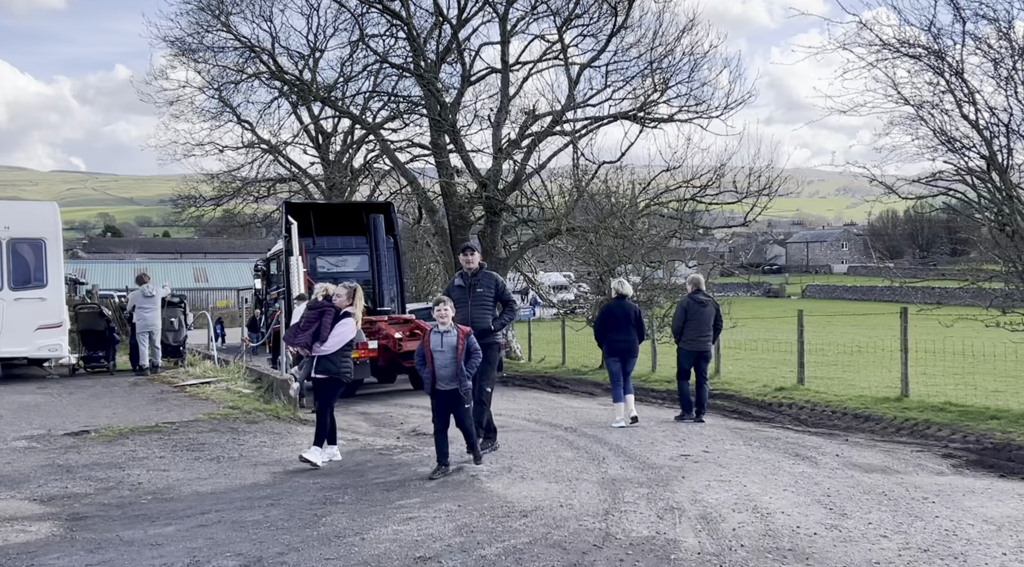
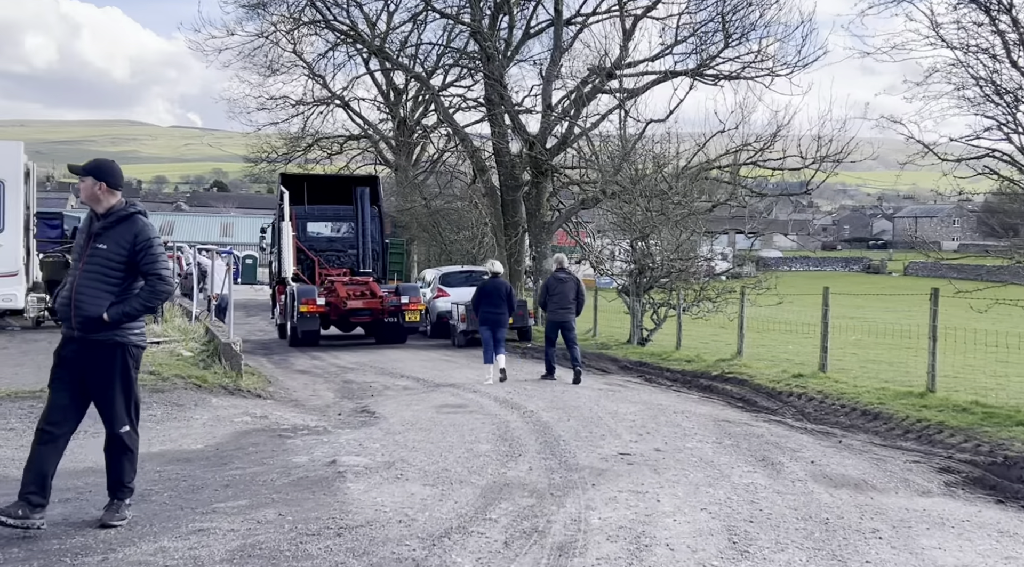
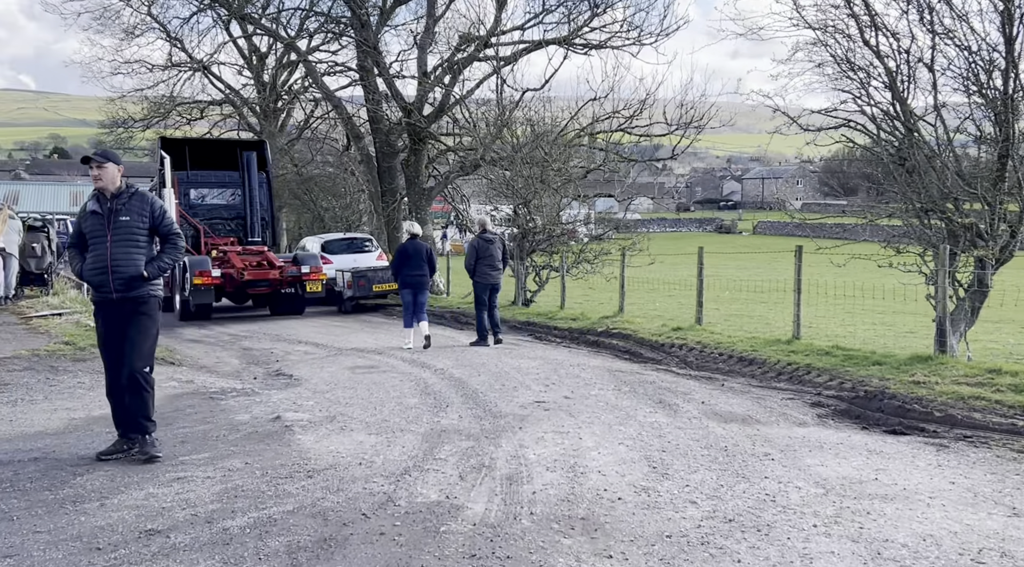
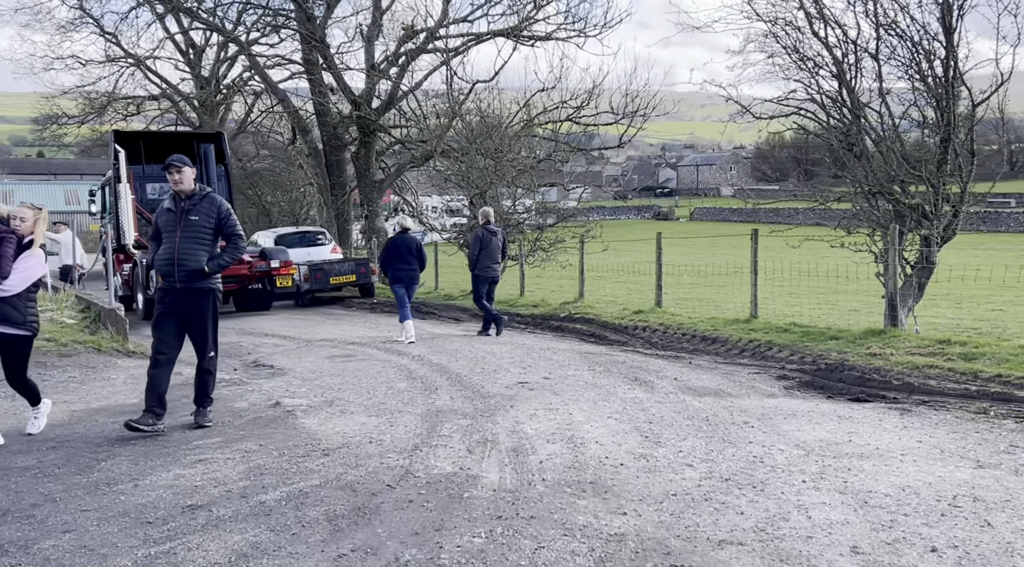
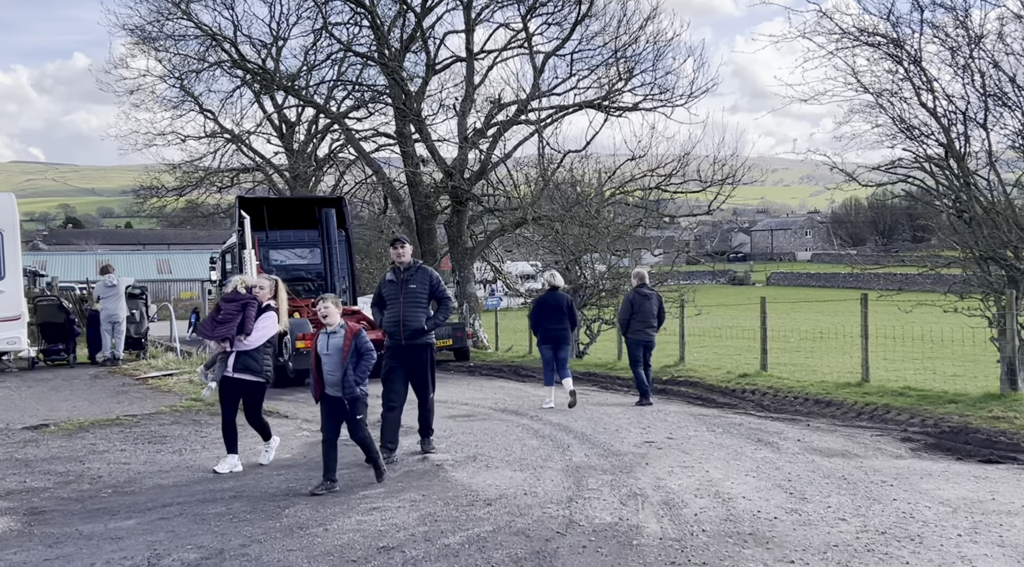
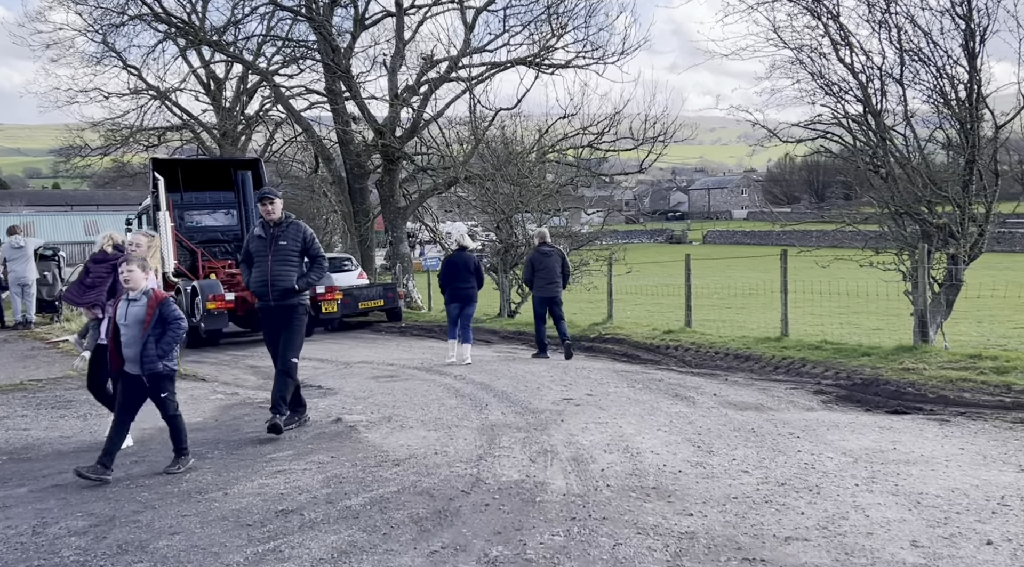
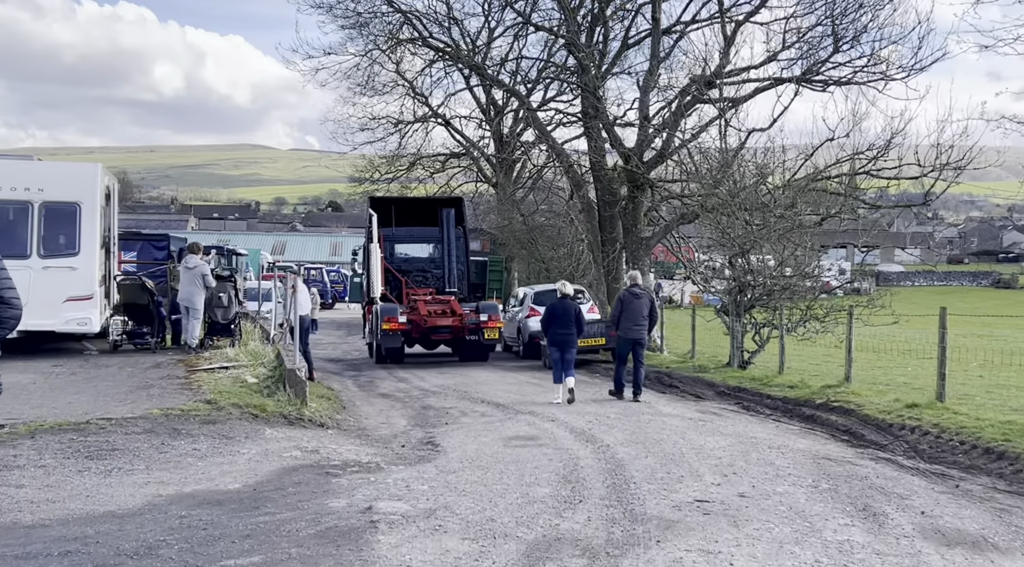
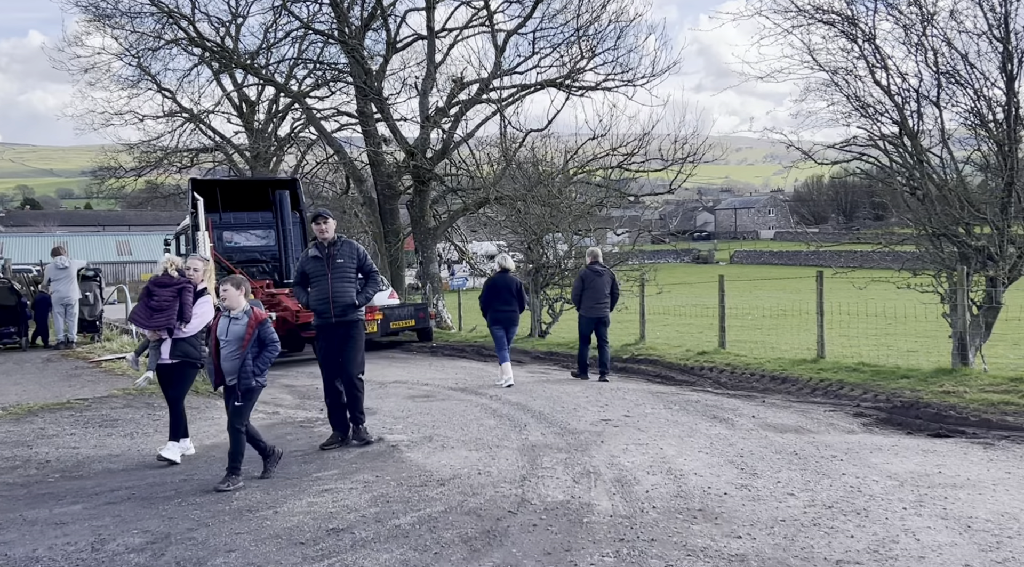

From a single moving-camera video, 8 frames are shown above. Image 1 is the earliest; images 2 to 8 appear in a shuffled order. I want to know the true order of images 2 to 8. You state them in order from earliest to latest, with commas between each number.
5, 8, 6, 4, 3, 2, 7
